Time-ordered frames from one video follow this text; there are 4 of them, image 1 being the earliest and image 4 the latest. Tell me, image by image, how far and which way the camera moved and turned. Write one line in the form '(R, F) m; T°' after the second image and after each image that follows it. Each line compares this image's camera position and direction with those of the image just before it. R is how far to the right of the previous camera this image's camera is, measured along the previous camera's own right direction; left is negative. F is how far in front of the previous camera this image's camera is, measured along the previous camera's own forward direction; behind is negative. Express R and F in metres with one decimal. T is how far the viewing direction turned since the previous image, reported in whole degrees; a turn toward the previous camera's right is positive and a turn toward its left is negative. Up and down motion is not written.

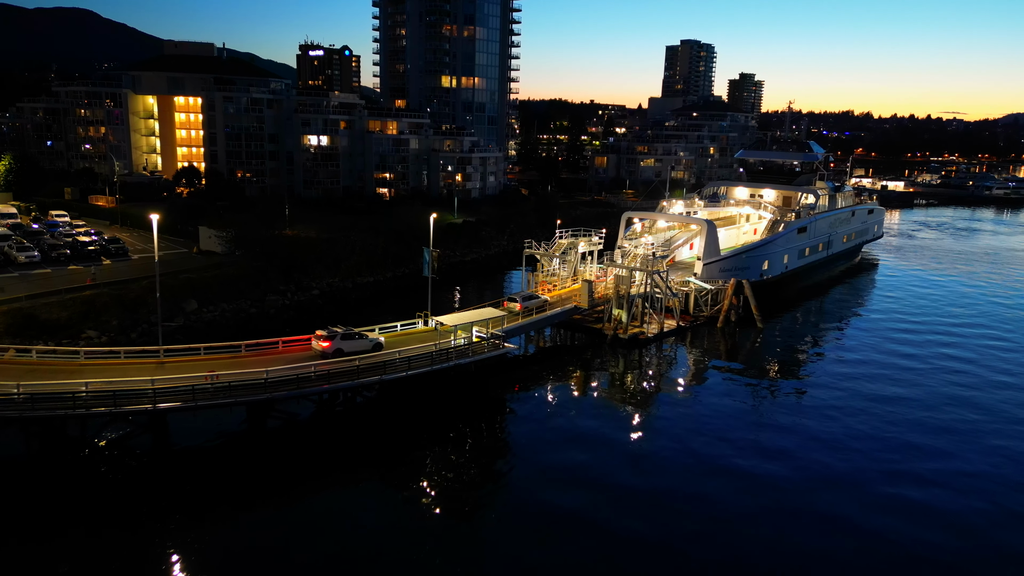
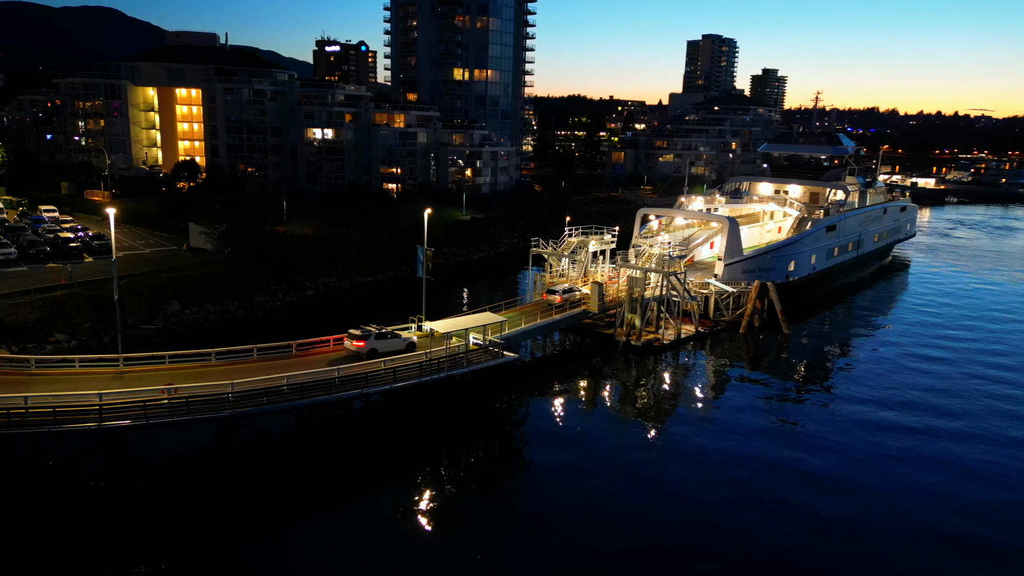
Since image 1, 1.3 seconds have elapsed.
(+0.7, +2.9) m; -1°
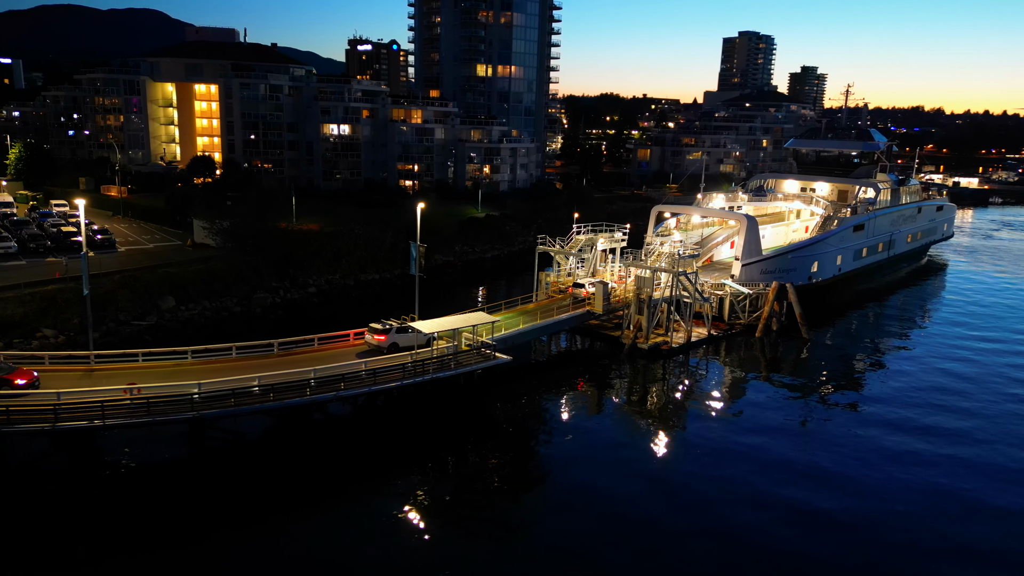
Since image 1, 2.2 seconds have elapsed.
(+1.5, +1.5) m; -3°
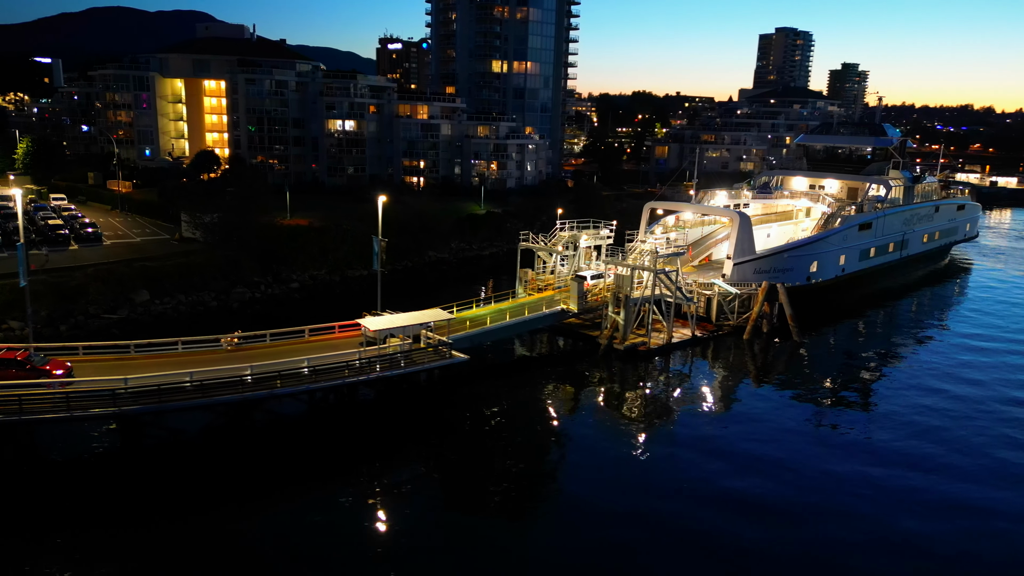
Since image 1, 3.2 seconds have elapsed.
(+2.8, +1.1) m; -3°
